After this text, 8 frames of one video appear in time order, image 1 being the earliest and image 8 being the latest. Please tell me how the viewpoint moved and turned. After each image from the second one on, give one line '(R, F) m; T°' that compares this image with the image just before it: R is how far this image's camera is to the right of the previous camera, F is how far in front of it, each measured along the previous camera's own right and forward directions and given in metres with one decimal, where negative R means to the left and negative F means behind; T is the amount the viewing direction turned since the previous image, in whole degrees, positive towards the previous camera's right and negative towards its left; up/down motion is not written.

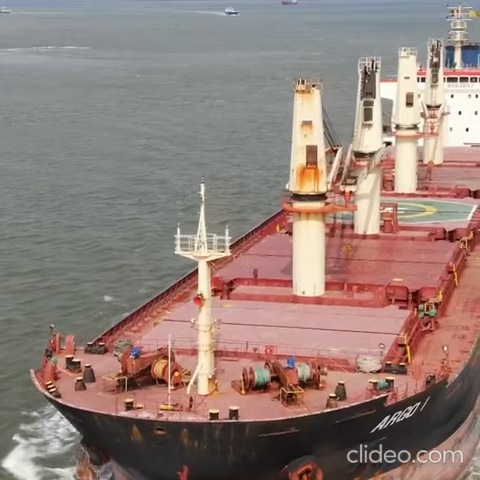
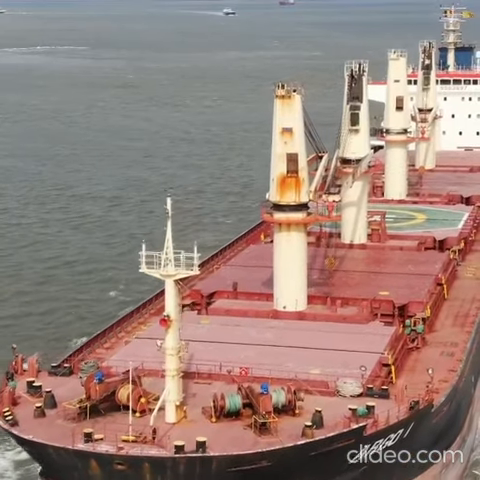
(+0.7, +1.2) m; 0°
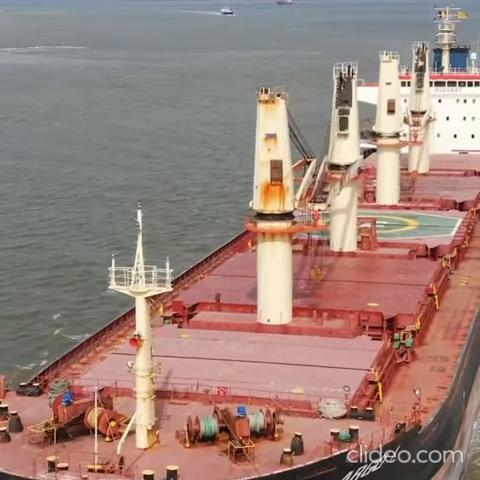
(+0.5, +1.0) m; 0°
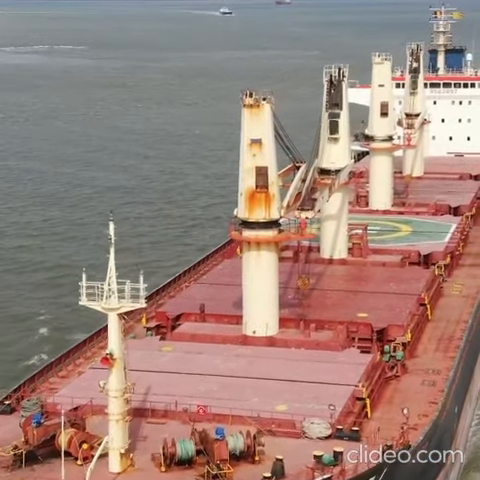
(+0.4, +0.8) m; 0°
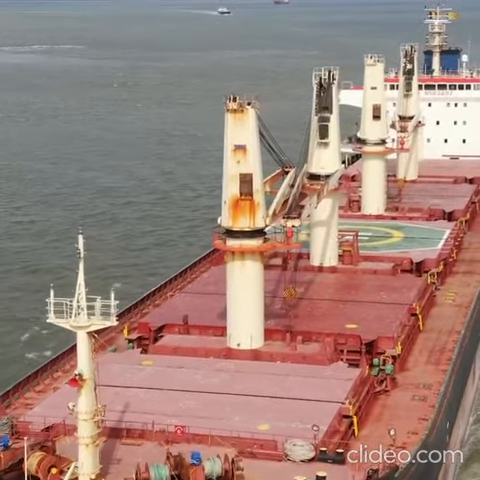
(+0.4, +0.8) m; 0°
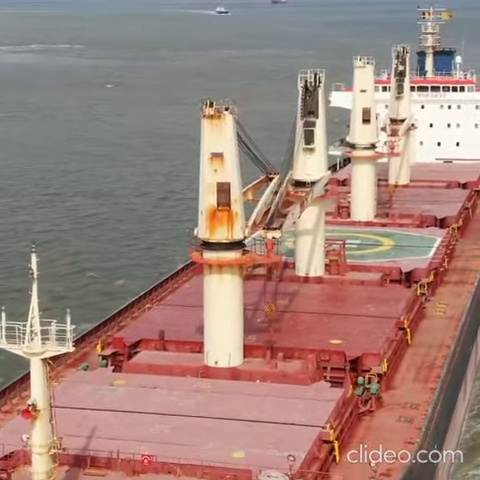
(+0.6, +1.1) m; 0°
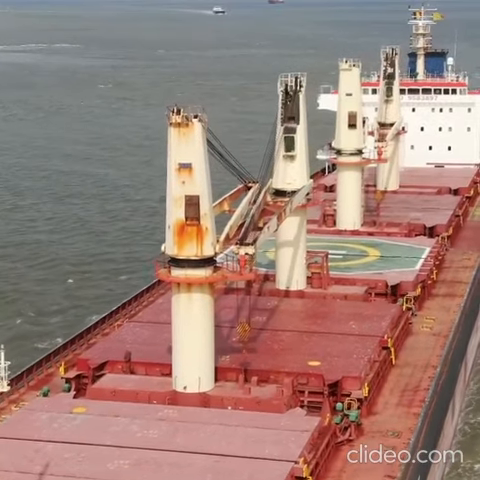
(+0.7, +1.4) m; 0°
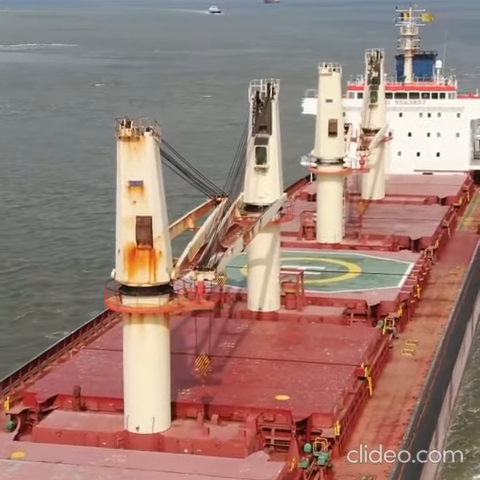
(+0.9, +1.8) m; 0°
